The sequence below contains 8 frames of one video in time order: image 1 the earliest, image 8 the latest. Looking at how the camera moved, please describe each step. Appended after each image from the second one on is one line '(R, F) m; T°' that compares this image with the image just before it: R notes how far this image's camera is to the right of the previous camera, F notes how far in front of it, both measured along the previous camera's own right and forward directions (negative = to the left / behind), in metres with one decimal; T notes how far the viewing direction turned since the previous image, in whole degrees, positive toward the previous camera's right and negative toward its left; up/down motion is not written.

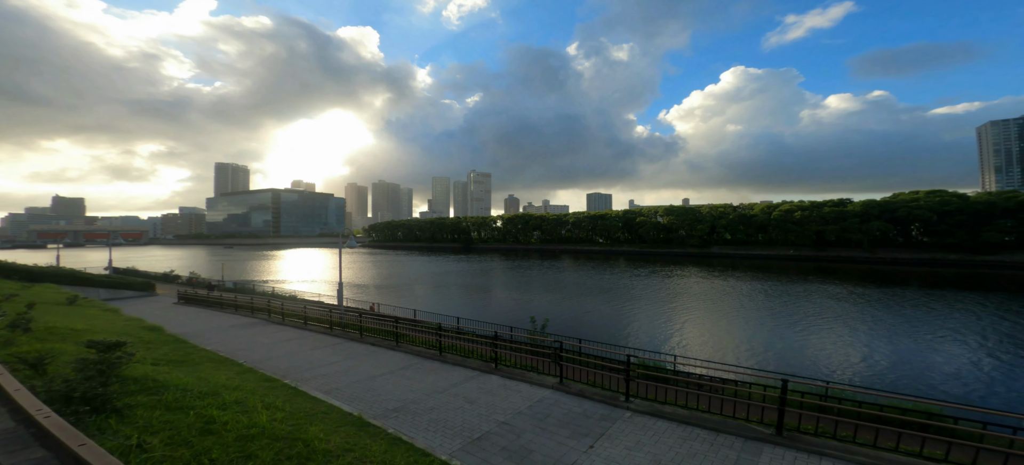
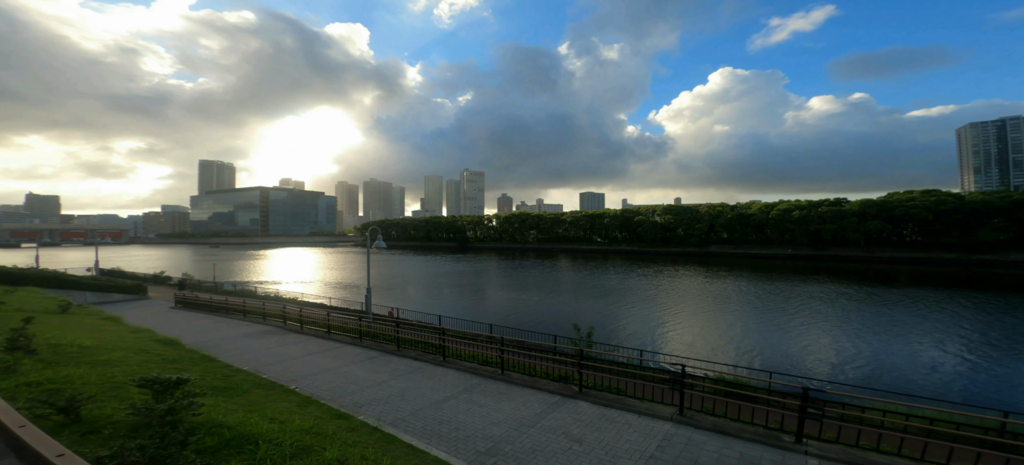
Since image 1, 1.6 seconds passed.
(-1.3, +0.8) m; +1°
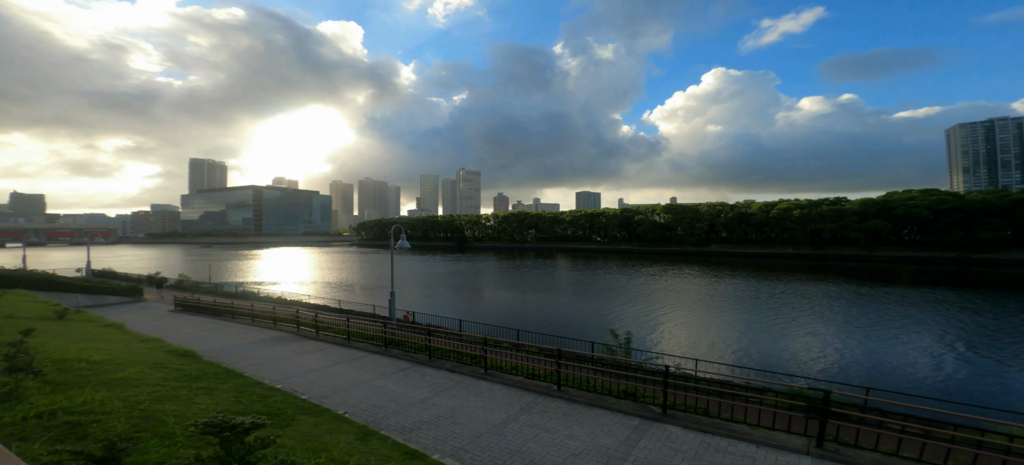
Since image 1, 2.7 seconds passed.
(-0.9, +0.6) m; +1°
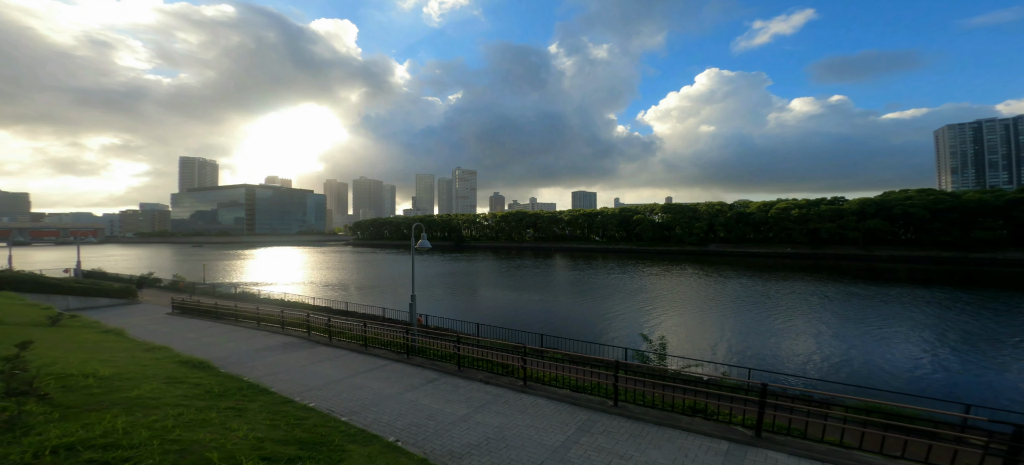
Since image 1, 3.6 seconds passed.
(-0.7, +0.5) m; +1°
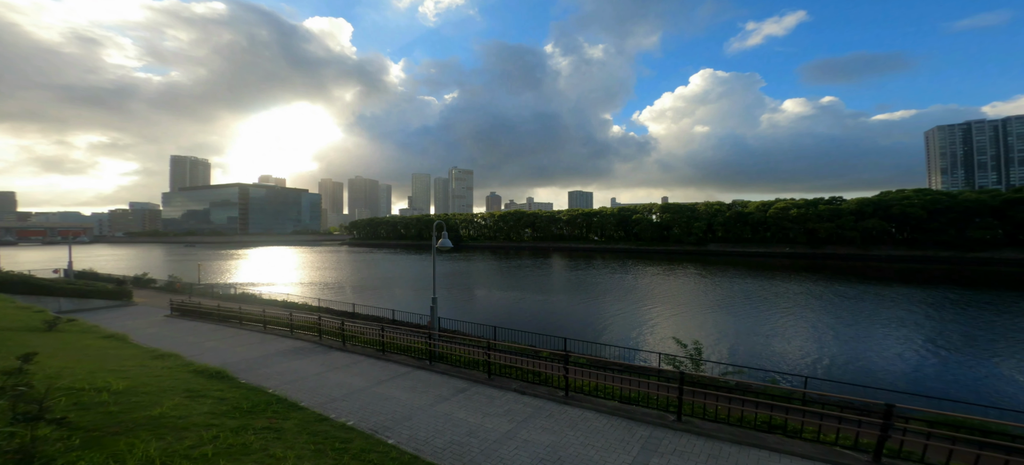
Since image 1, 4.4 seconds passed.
(-0.6, +0.4) m; +1°
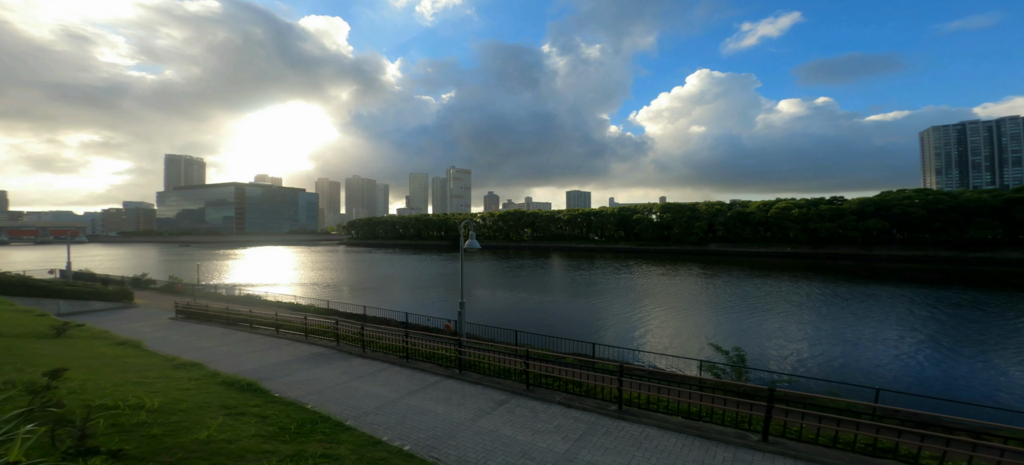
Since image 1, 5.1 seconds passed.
(-0.7, +0.3) m; 0°
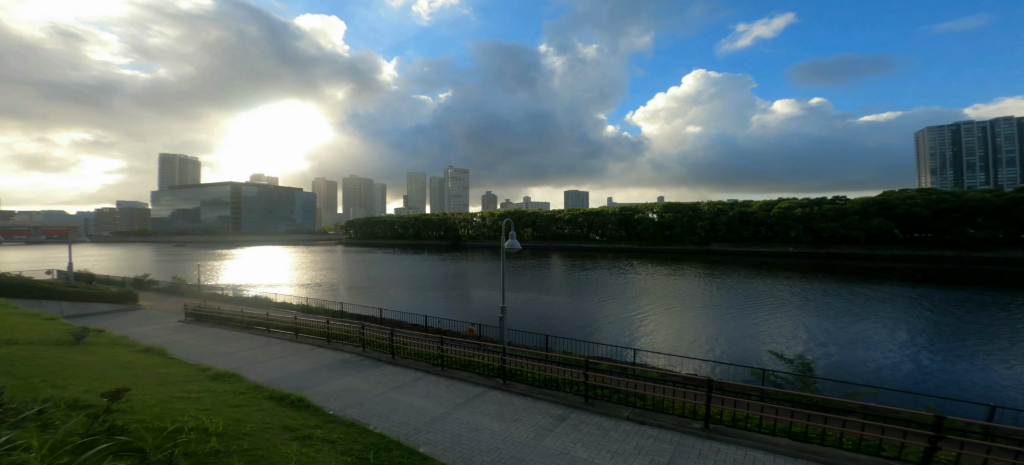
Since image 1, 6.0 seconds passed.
(-0.8, +0.3) m; +1°
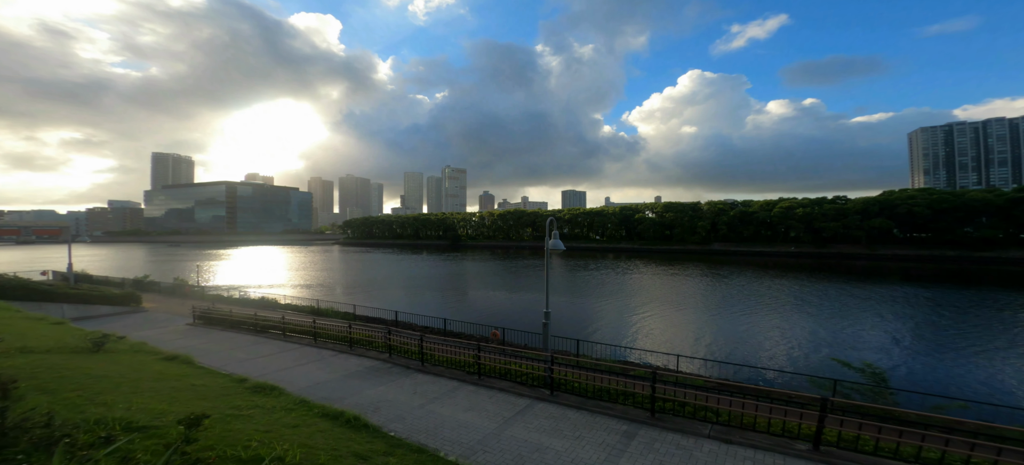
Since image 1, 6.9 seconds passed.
(-0.8, +0.3) m; +1°
